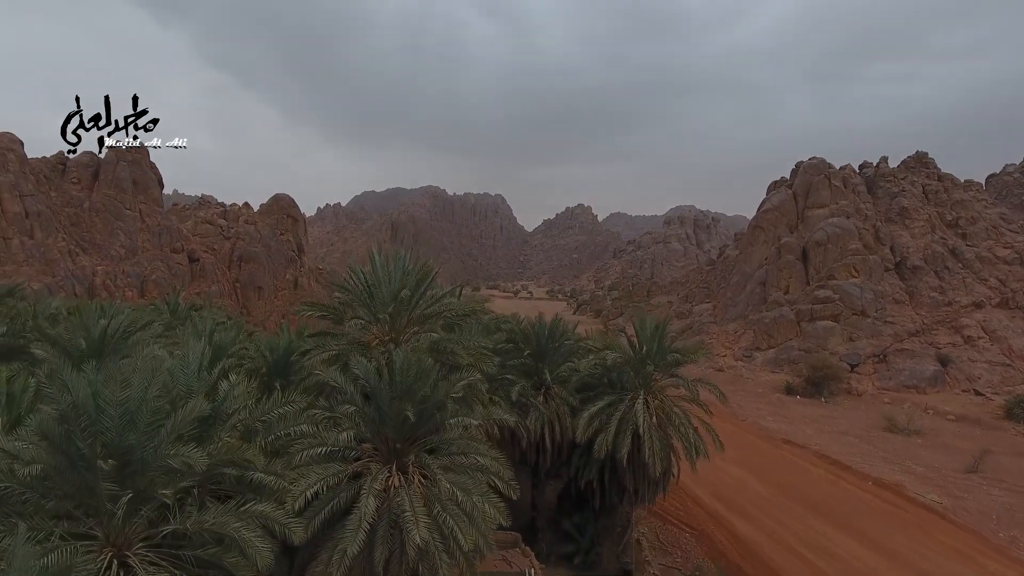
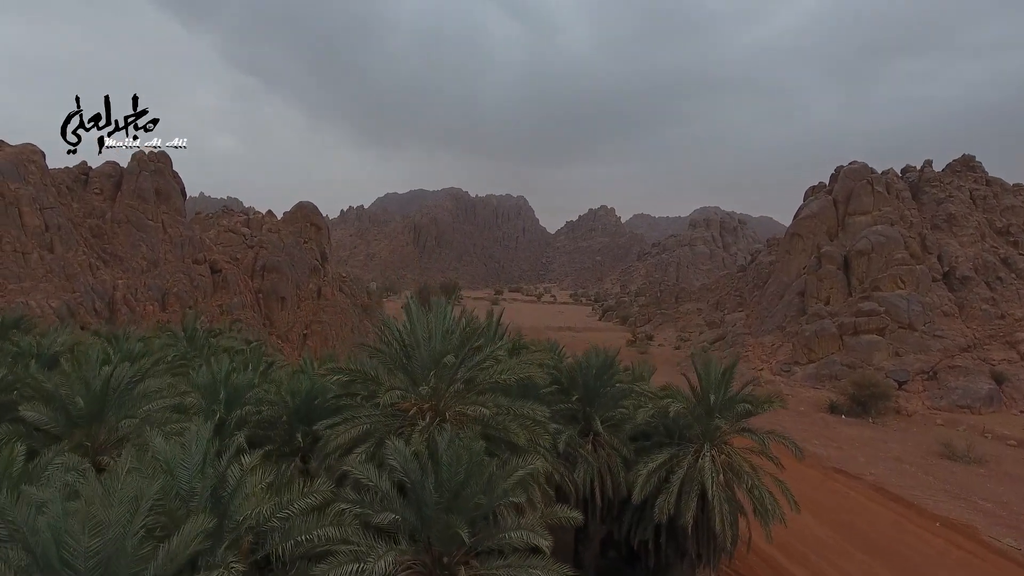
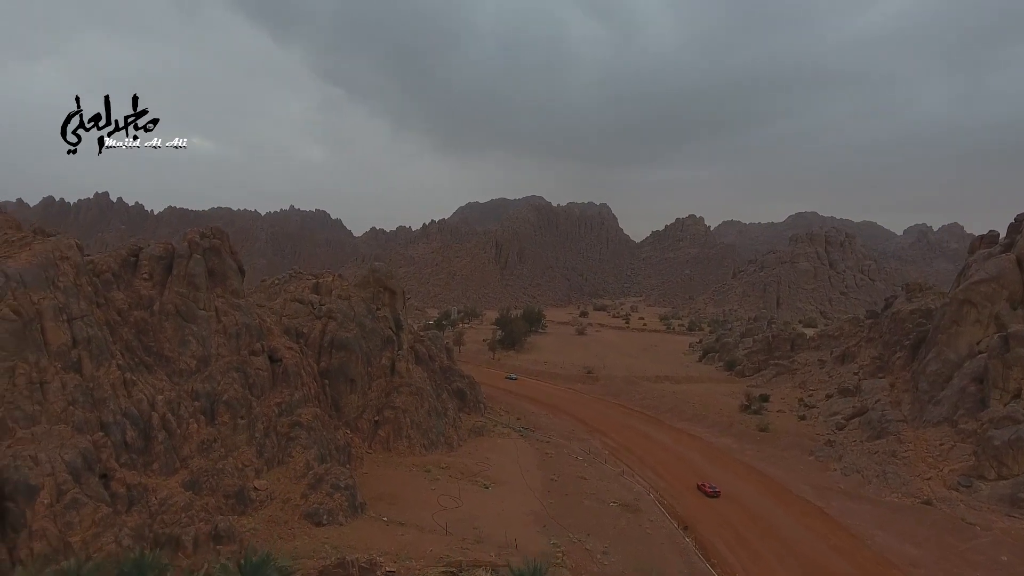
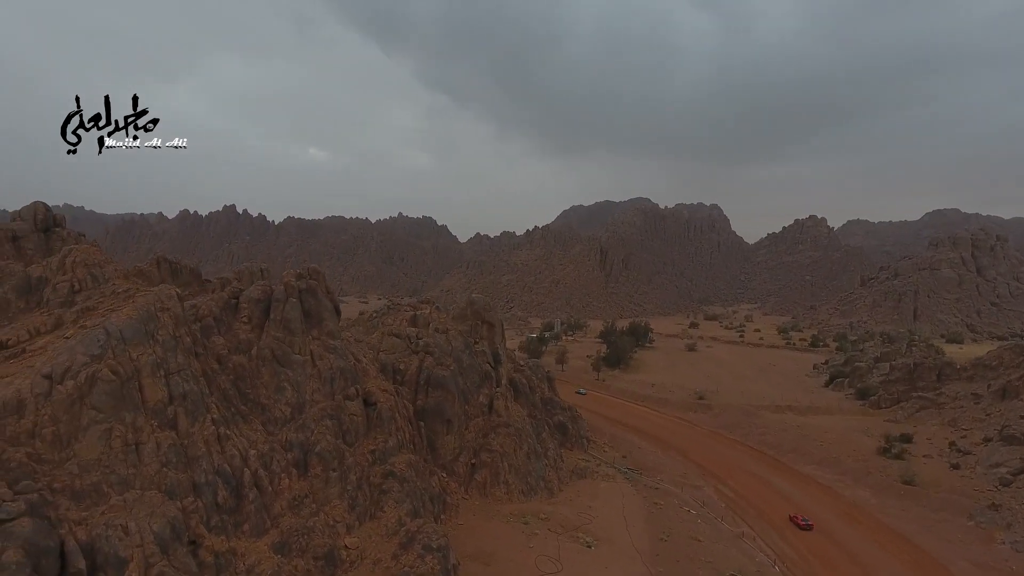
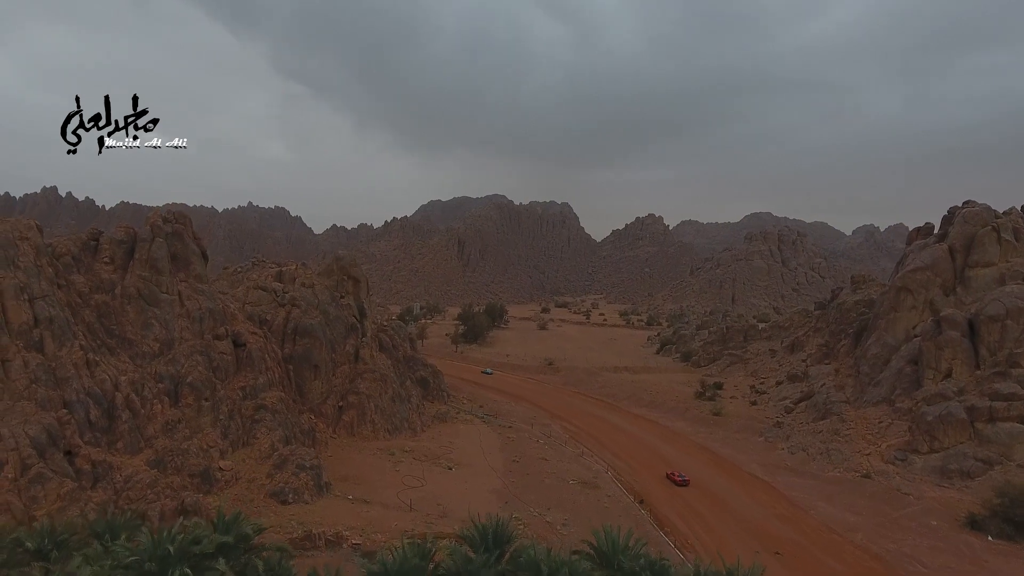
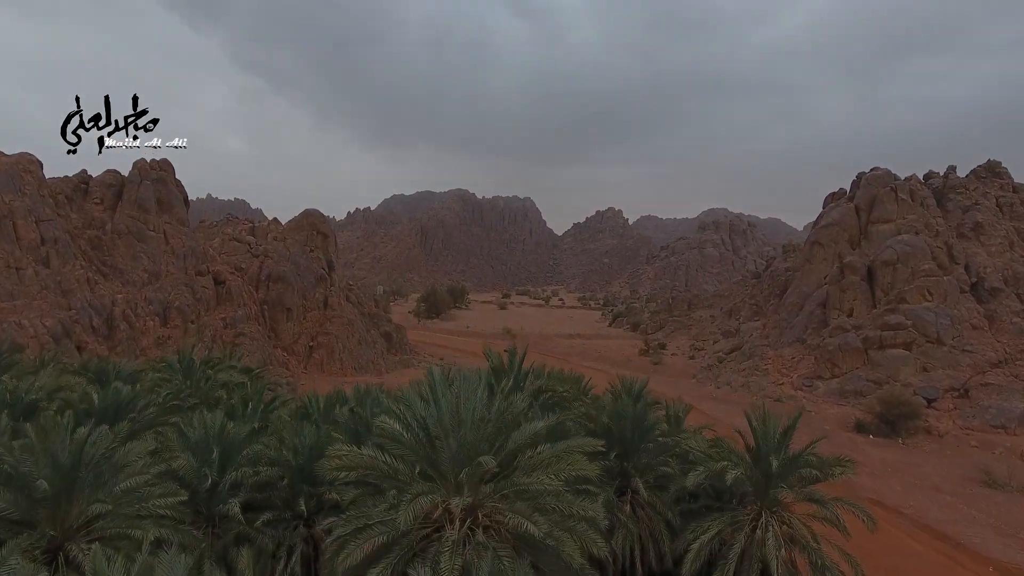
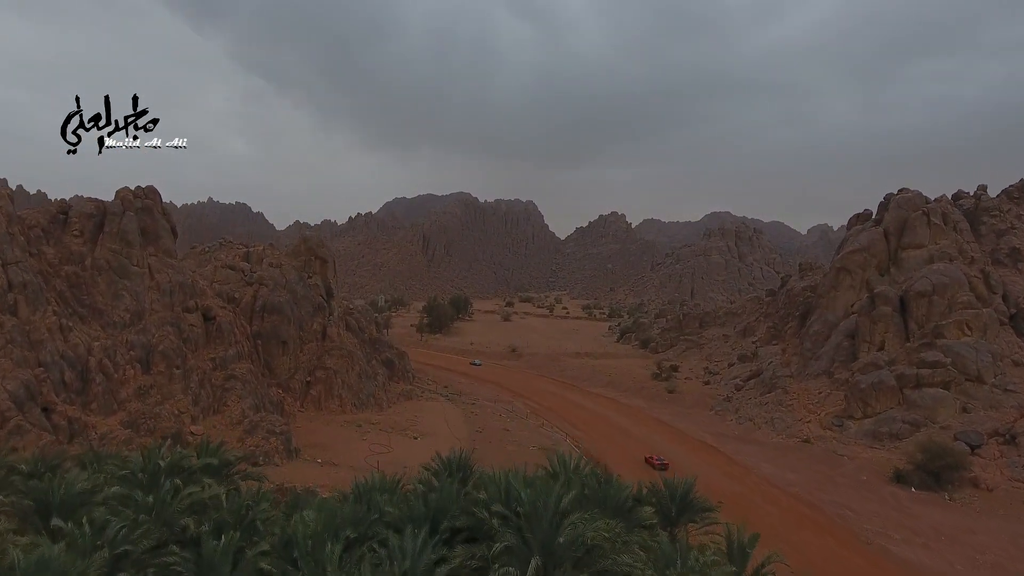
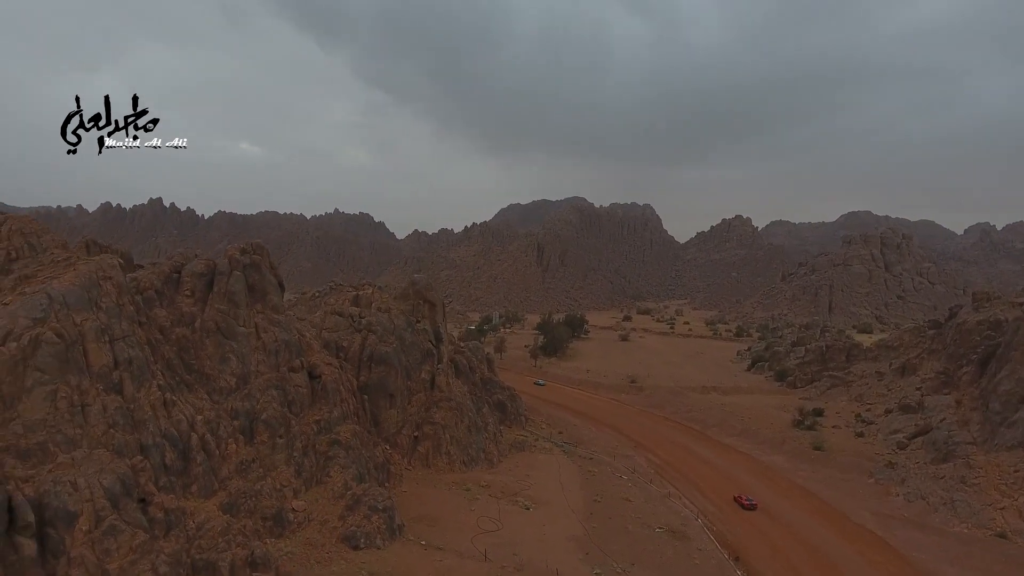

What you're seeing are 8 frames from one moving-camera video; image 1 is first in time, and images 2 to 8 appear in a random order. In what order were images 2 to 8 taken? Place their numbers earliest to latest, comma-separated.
2, 6, 7, 5, 3, 8, 4
